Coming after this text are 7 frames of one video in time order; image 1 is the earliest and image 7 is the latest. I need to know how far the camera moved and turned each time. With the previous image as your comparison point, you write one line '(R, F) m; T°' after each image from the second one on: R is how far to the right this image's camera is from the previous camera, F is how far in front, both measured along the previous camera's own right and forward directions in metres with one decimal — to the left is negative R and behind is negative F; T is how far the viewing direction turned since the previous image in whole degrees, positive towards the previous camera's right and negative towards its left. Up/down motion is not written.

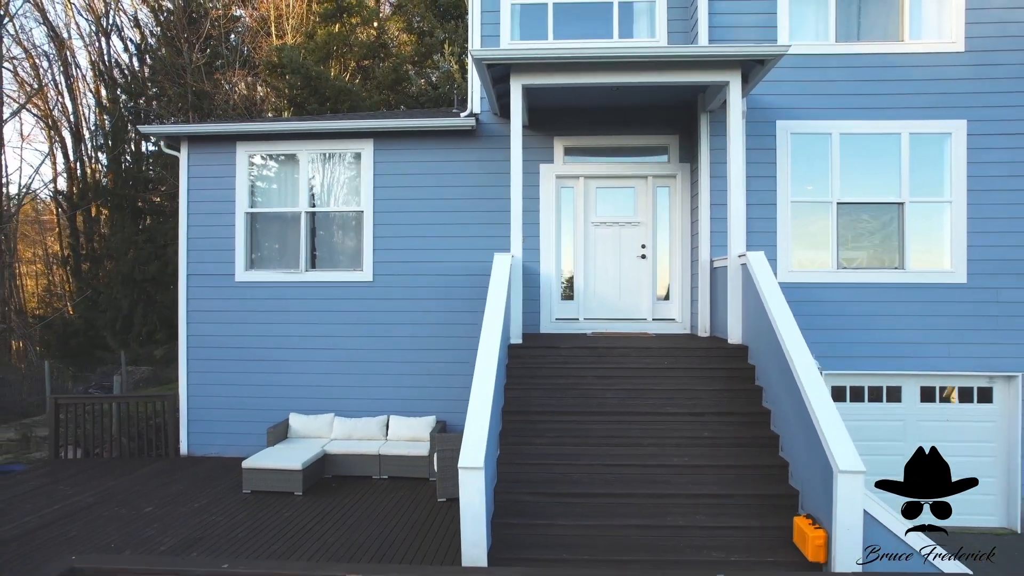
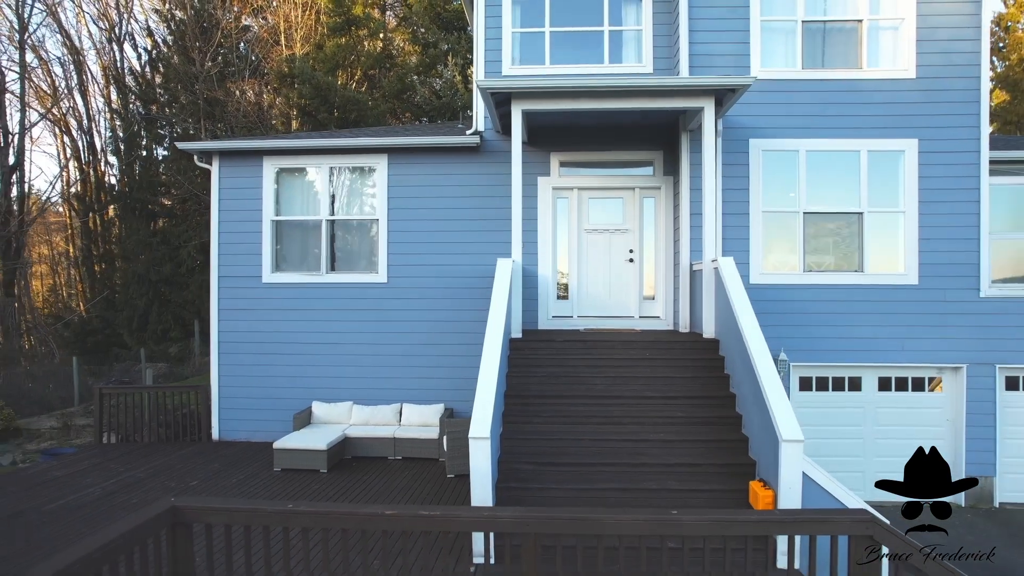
(0.0, -0.9) m; 0°
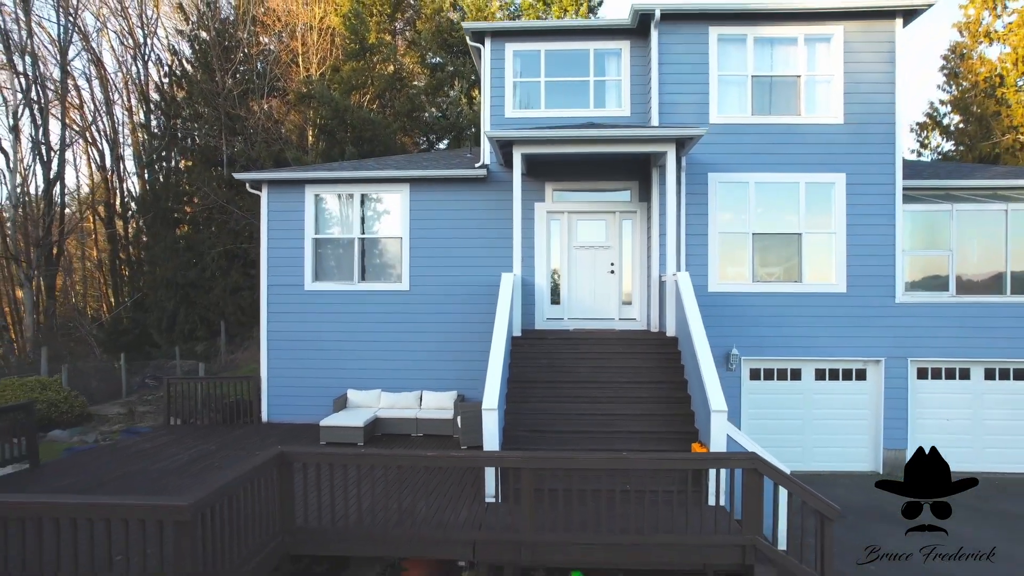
(0.0, -1.8) m; 0°
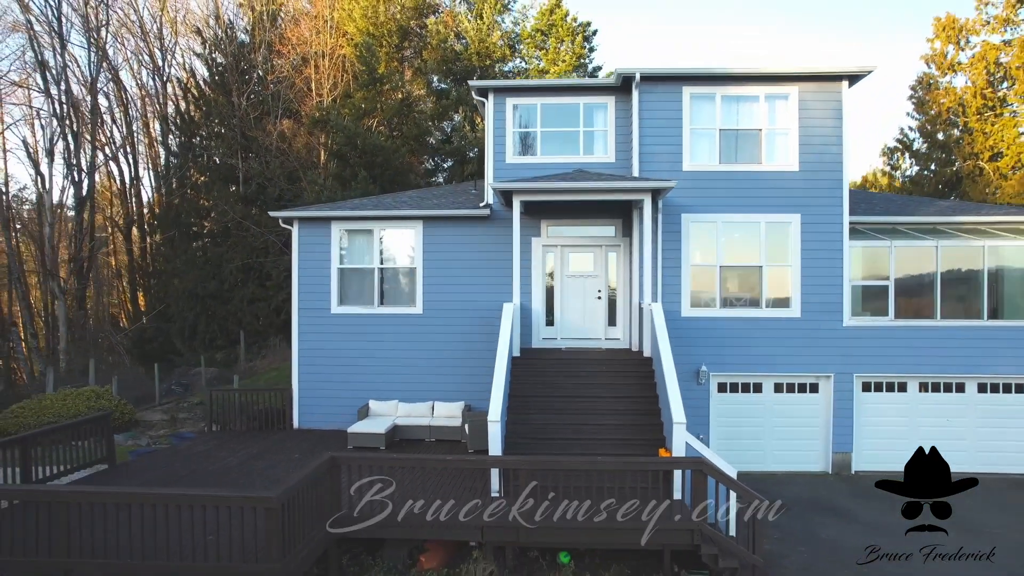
(0.0, -1.6) m; 0°
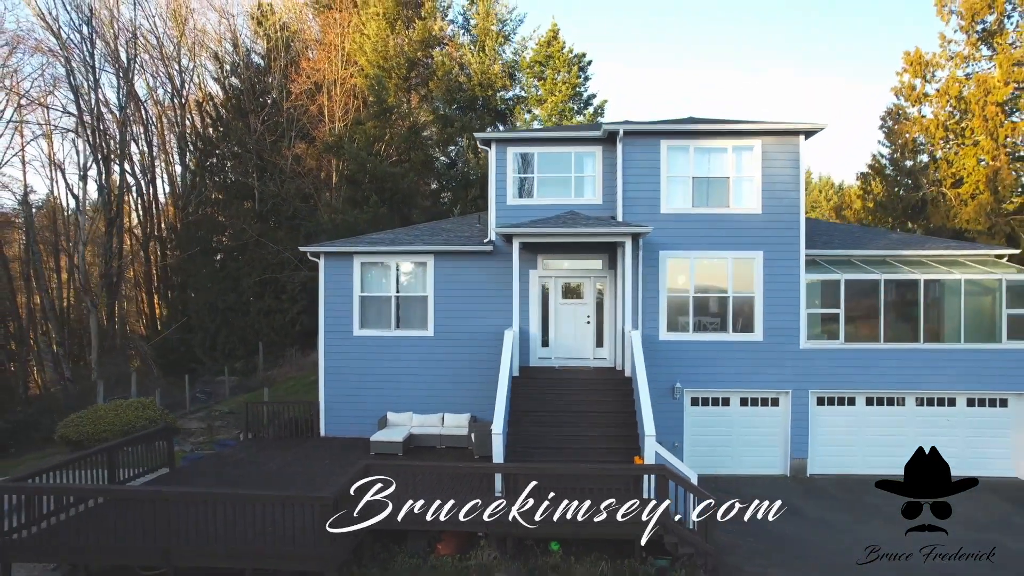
(0.0, -1.7) m; 0°
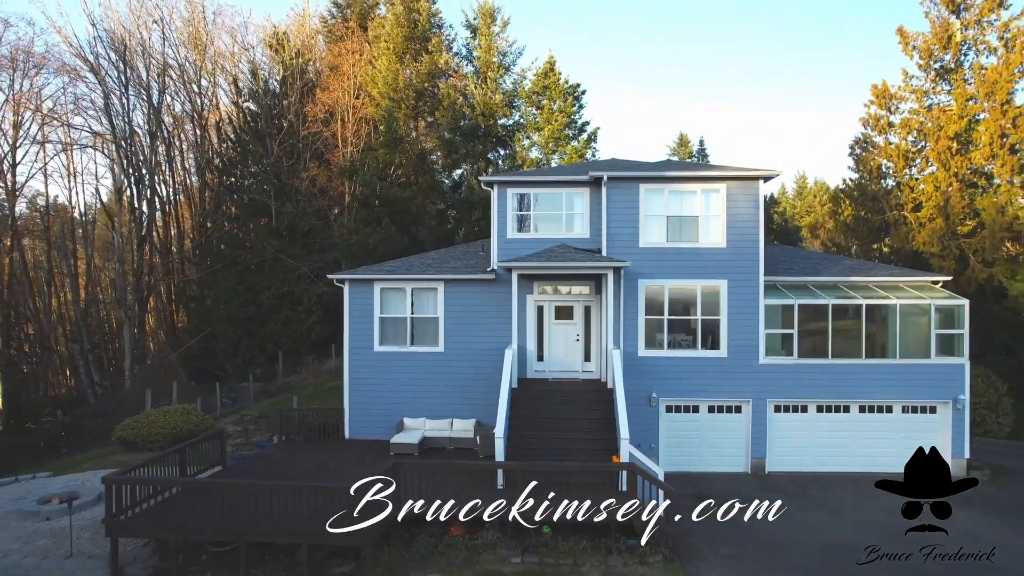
(0.0, -2.1) m; 0°
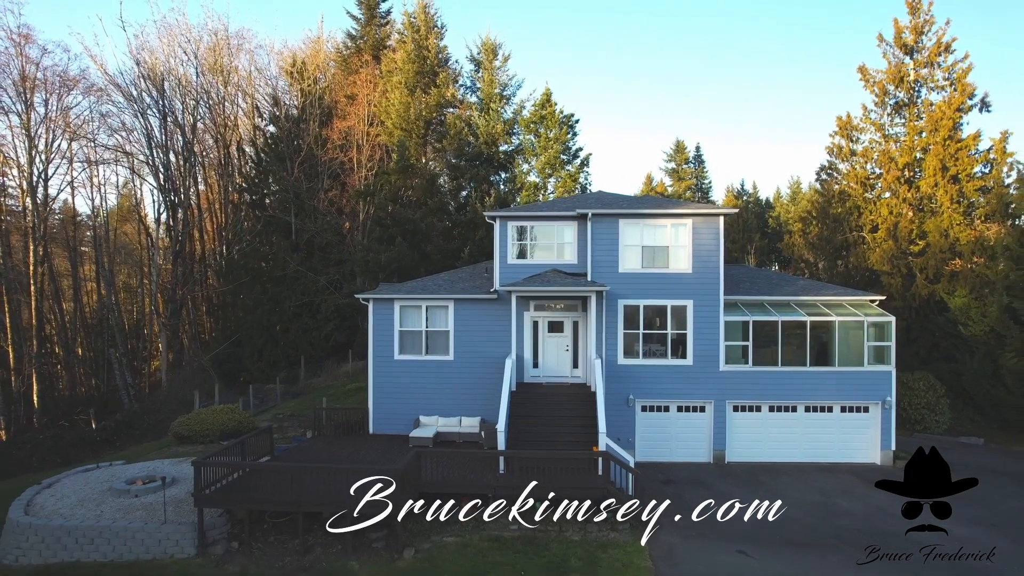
(0.0, -2.8) m; 0°
